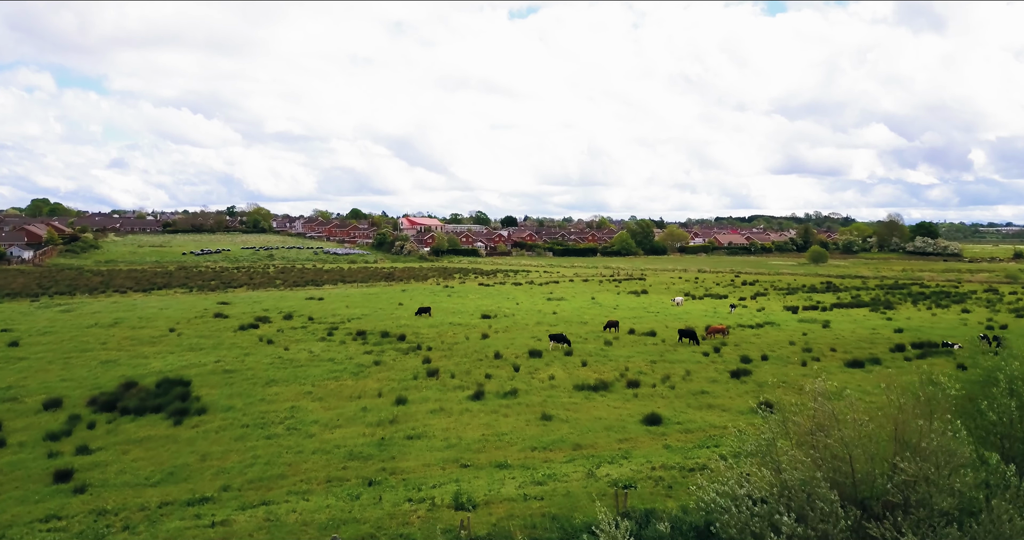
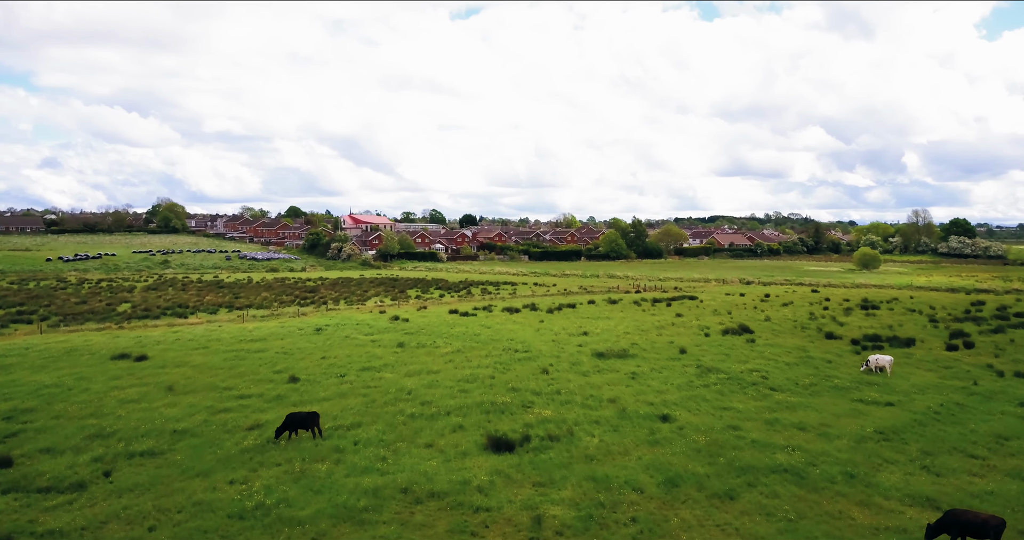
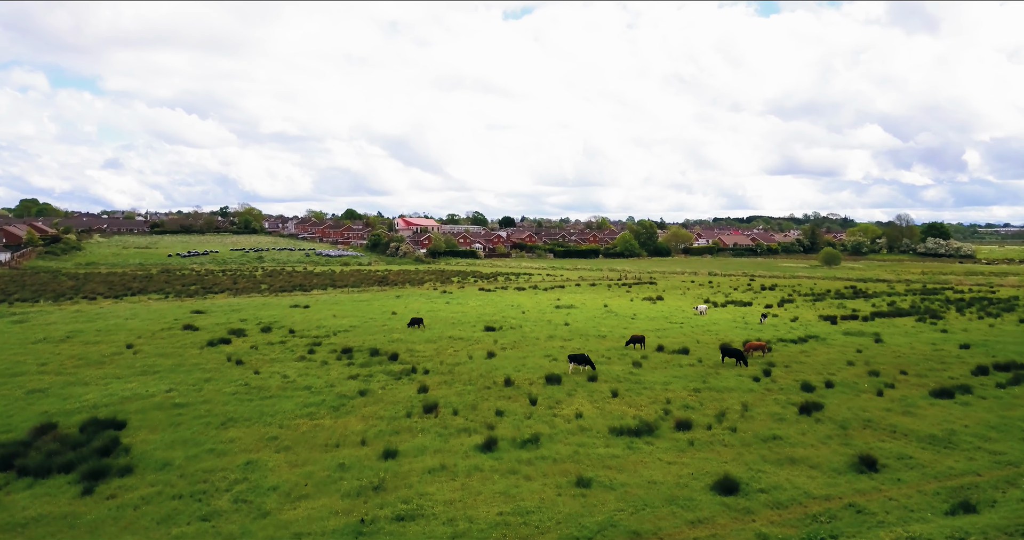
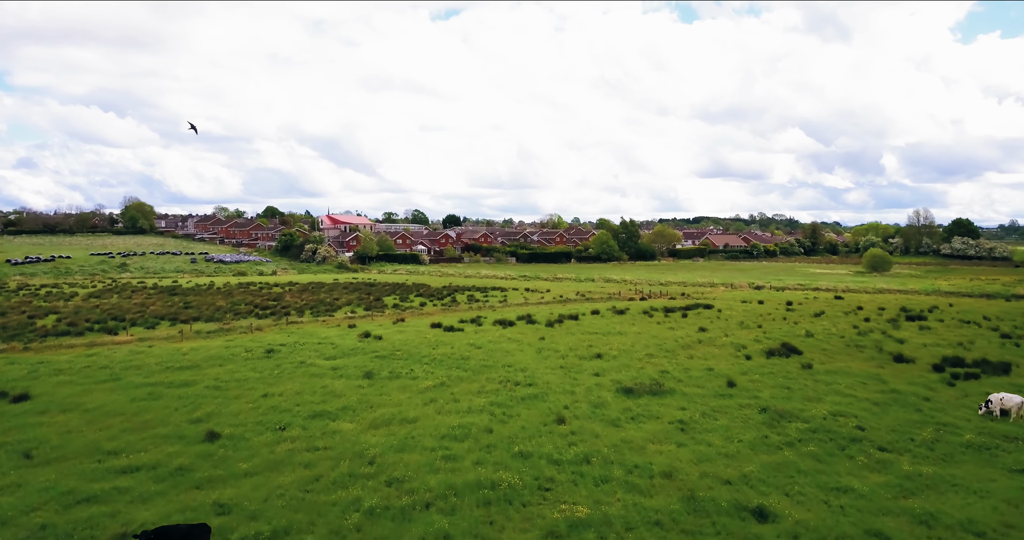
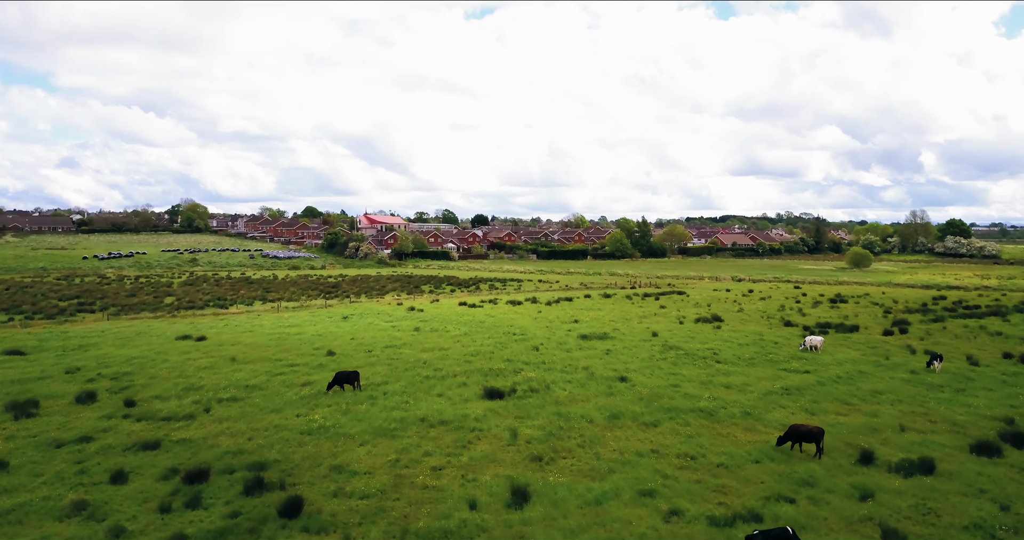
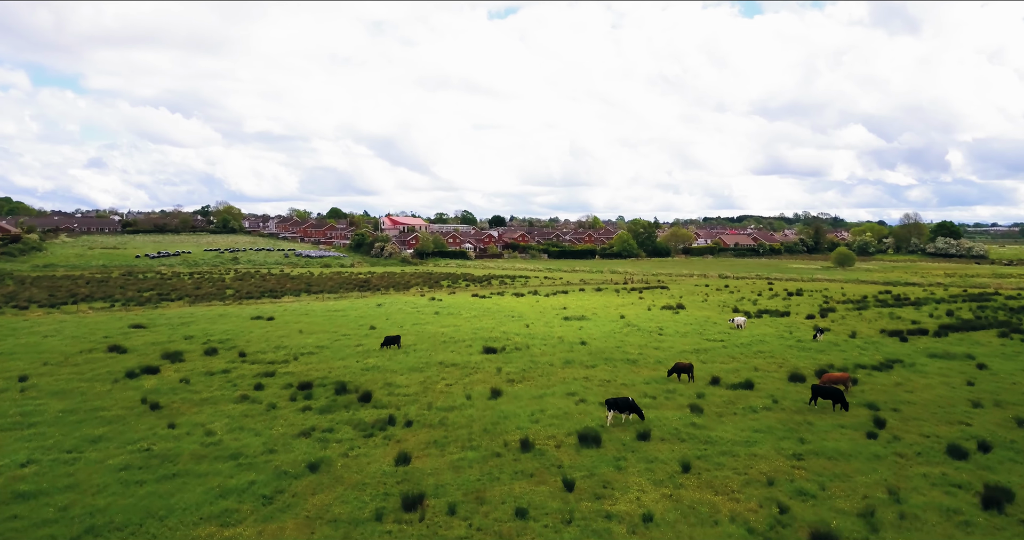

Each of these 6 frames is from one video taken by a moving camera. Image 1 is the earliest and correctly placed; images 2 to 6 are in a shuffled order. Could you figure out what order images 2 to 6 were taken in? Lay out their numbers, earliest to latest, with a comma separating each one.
3, 6, 5, 2, 4
